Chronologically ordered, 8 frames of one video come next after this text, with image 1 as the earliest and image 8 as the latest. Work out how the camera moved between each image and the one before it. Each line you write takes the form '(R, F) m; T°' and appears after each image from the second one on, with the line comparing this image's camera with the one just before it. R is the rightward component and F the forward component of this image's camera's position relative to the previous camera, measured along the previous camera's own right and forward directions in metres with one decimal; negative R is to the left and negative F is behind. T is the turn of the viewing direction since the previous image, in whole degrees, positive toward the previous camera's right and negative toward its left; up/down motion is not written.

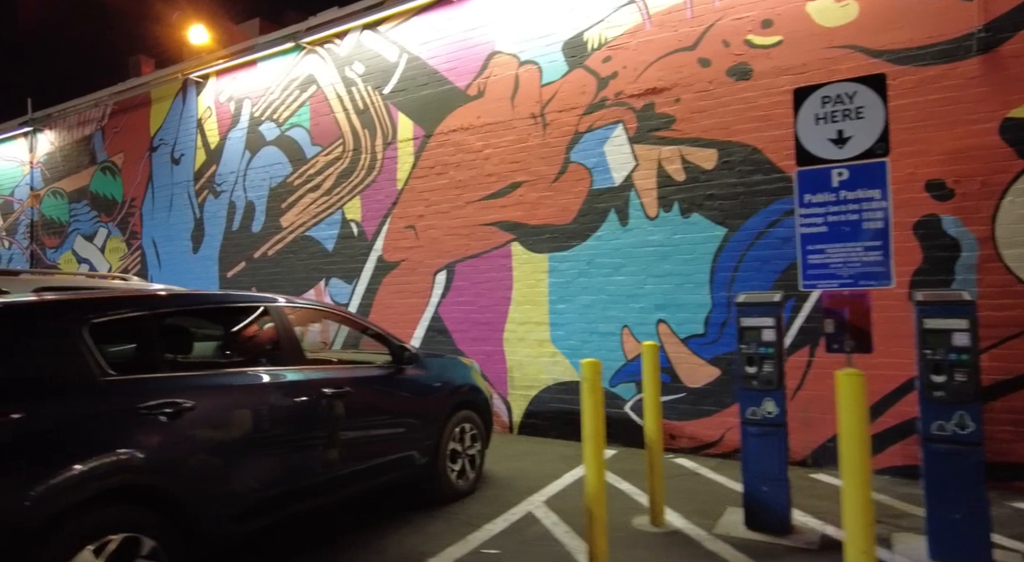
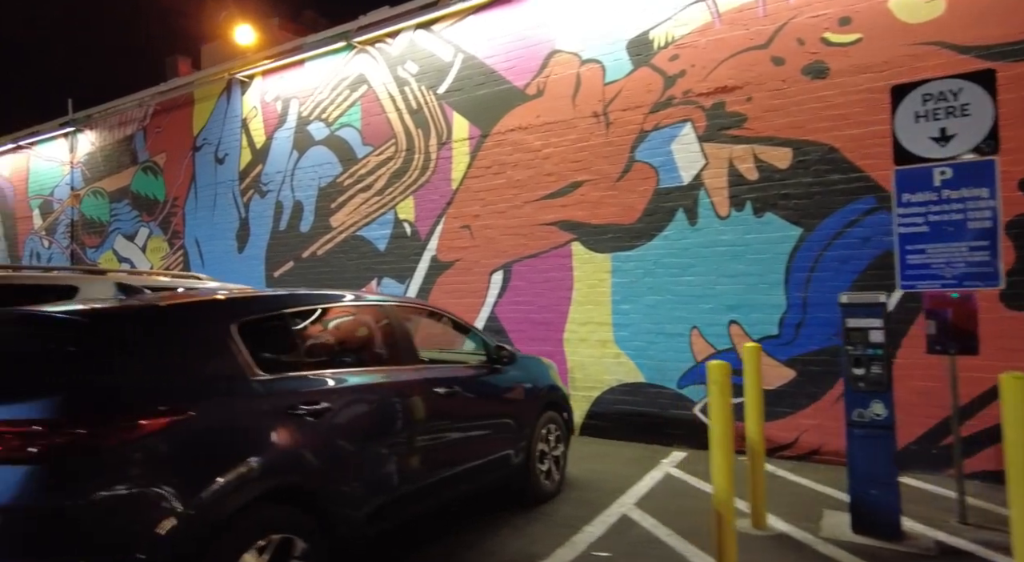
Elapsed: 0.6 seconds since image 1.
(-0.6, 0.0) m; -1°
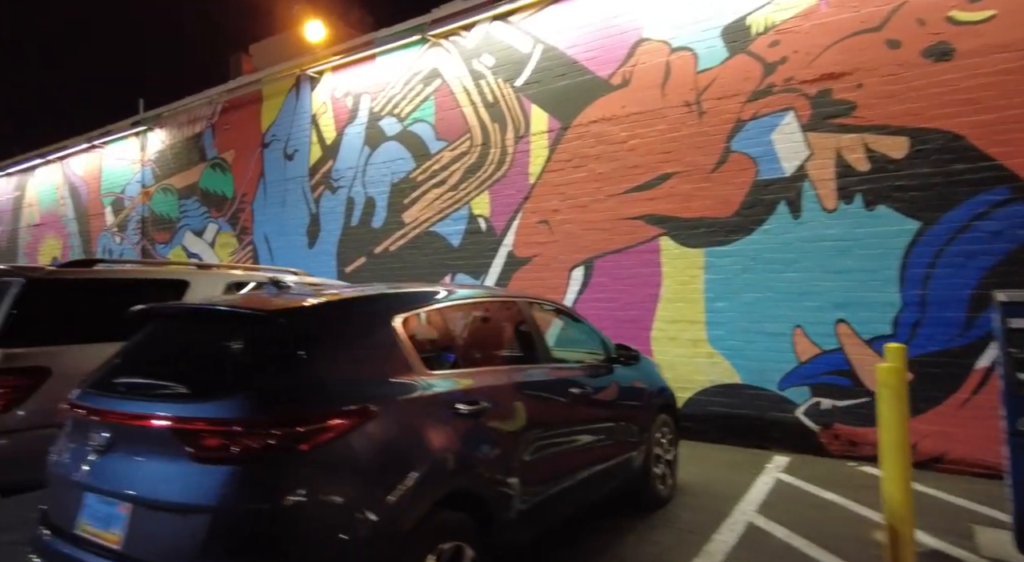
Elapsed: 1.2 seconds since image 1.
(-0.6, +0.1) m; -3°
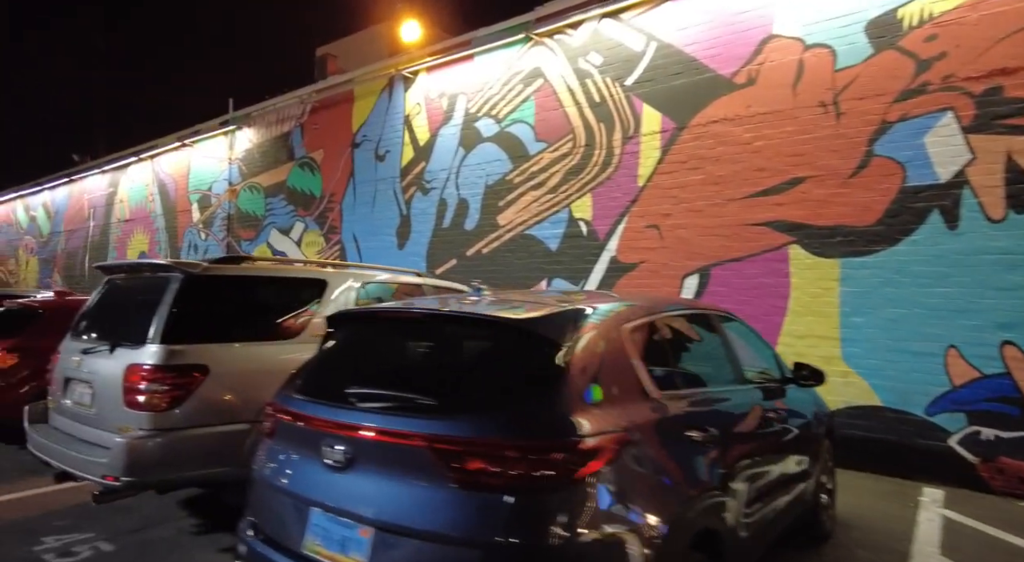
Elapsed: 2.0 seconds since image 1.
(-0.8, +0.2) m; -5°
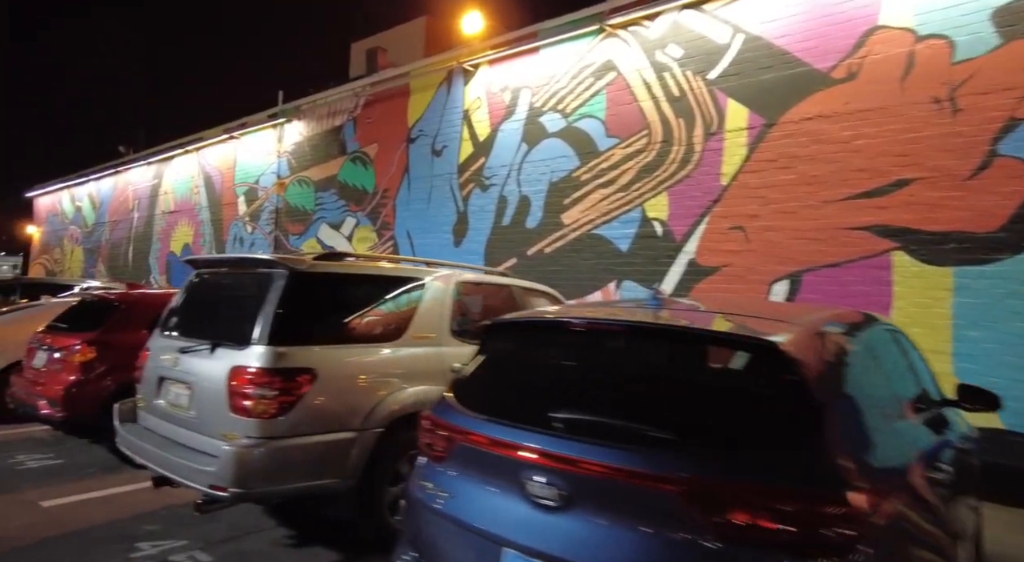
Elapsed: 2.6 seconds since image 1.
(-0.6, +0.3) m; -2°
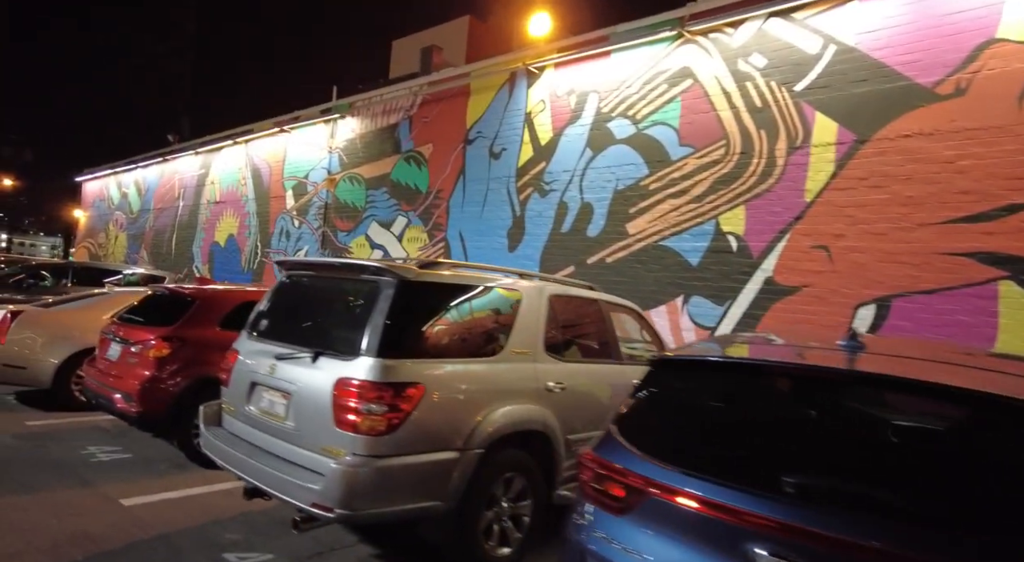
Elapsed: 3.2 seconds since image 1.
(-0.6, +0.2) m; -2°
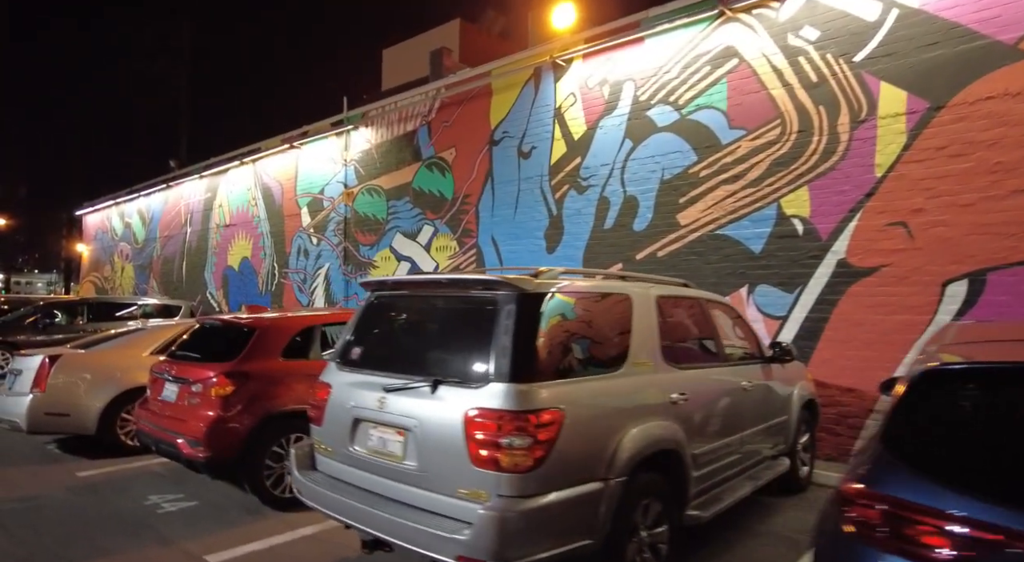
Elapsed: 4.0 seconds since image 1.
(-0.7, +0.4) m; 0°
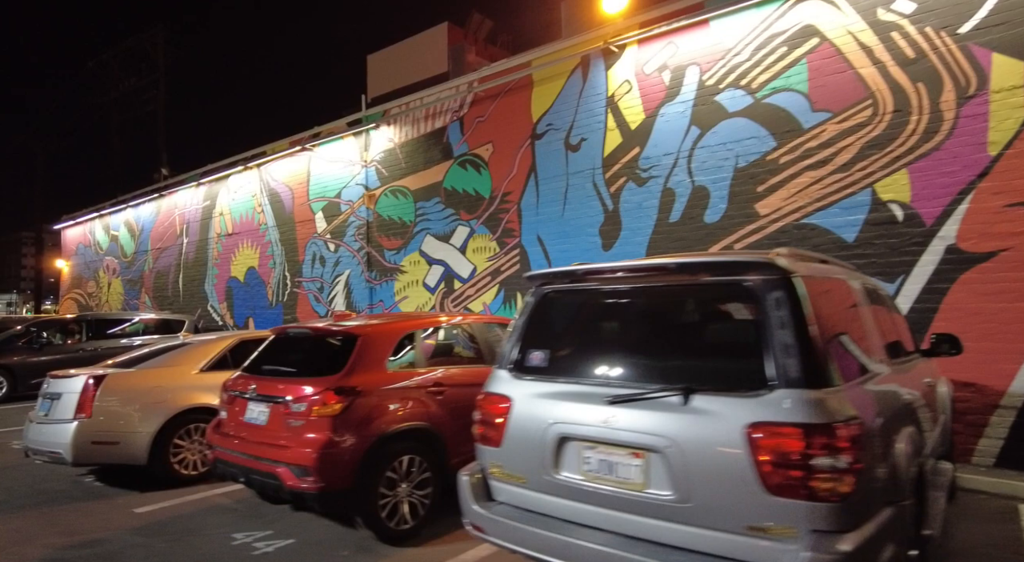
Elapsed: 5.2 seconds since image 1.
(-1.2, +0.6) m; +2°
